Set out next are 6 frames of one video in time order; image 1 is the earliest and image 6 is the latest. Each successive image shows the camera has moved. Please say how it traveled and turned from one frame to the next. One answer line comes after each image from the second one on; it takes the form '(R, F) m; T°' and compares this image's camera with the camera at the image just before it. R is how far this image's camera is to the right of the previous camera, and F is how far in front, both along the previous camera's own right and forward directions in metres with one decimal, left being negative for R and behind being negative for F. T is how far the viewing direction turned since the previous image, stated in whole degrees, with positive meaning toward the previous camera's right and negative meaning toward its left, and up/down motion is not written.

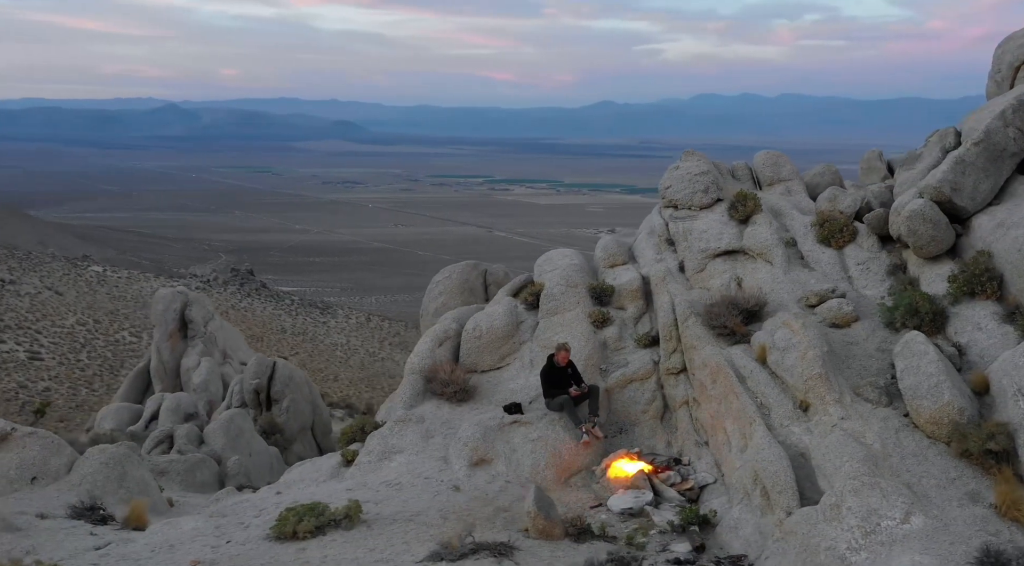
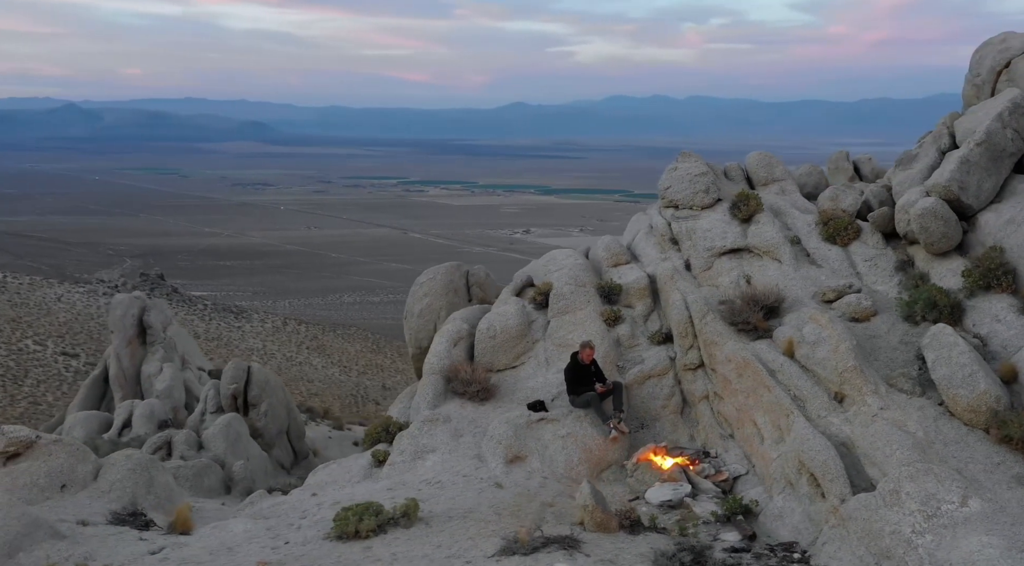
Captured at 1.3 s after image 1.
(-1.8, -0.2) m; +4°
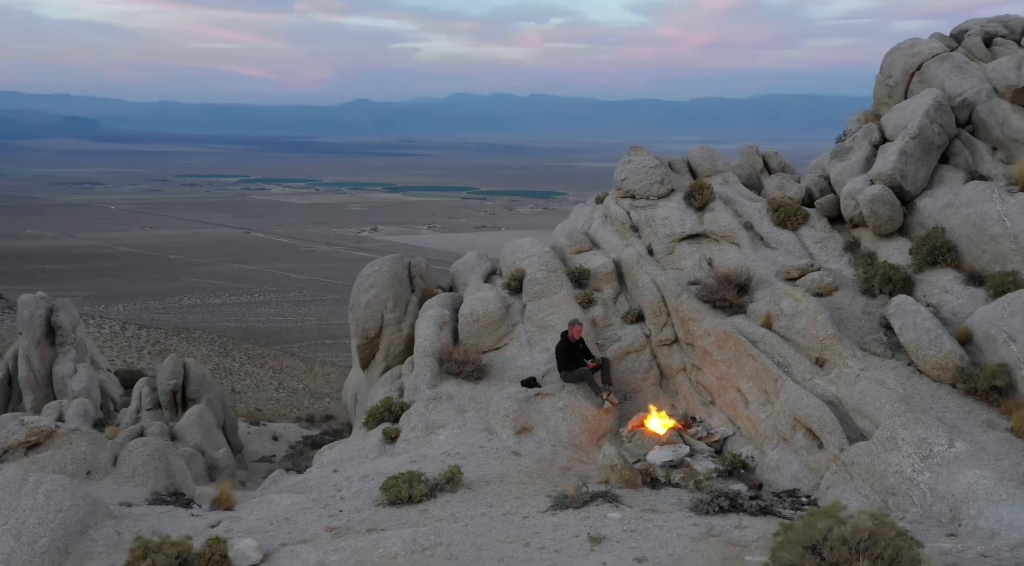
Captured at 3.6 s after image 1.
(-2.6, -1.1) m; +8°
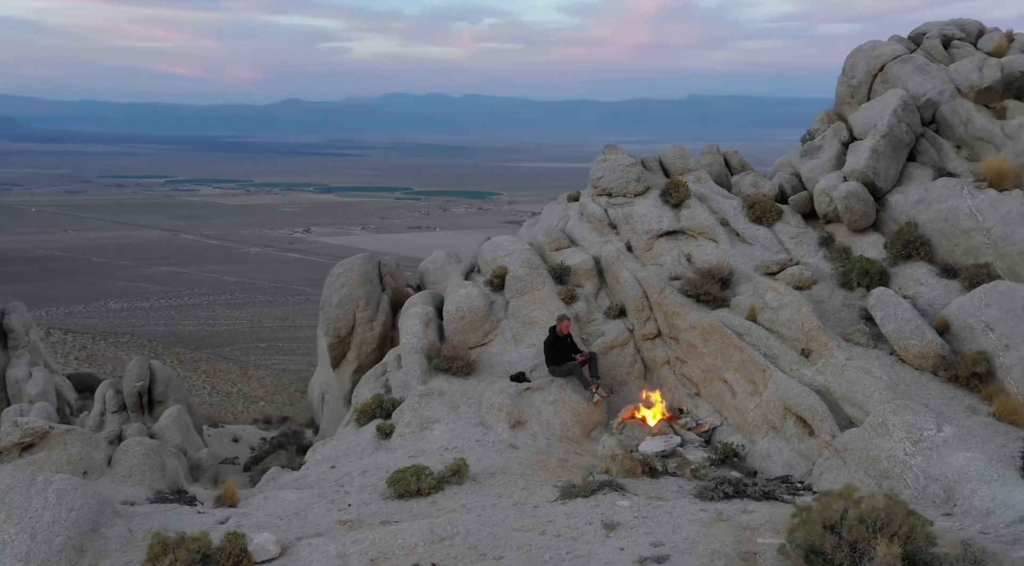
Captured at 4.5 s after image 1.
(-1.0, -0.3) m; +3°
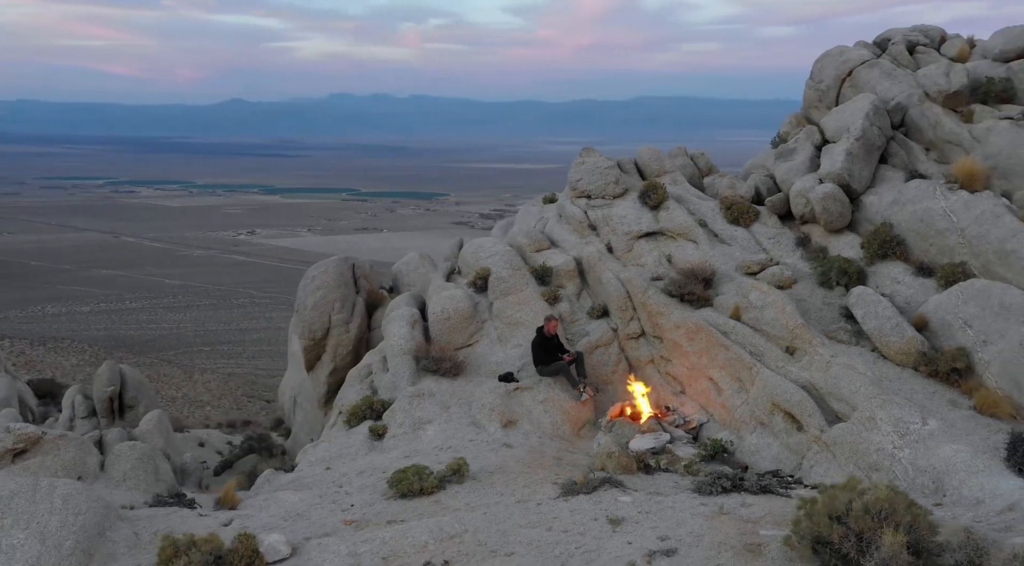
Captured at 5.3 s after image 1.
(-0.7, -0.2) m; +3°
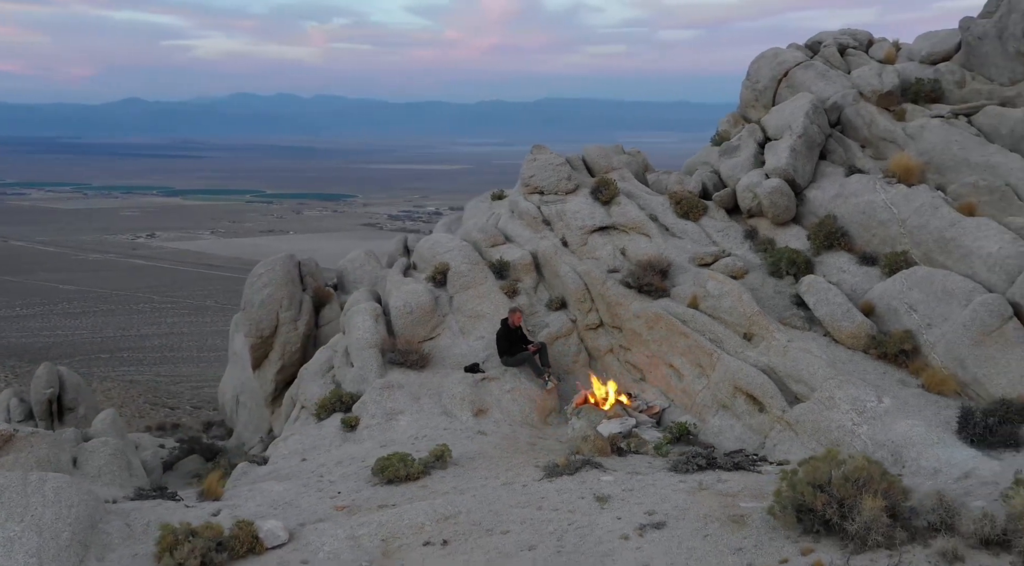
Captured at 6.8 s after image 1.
(-1.0, -0.4) m; +5°
